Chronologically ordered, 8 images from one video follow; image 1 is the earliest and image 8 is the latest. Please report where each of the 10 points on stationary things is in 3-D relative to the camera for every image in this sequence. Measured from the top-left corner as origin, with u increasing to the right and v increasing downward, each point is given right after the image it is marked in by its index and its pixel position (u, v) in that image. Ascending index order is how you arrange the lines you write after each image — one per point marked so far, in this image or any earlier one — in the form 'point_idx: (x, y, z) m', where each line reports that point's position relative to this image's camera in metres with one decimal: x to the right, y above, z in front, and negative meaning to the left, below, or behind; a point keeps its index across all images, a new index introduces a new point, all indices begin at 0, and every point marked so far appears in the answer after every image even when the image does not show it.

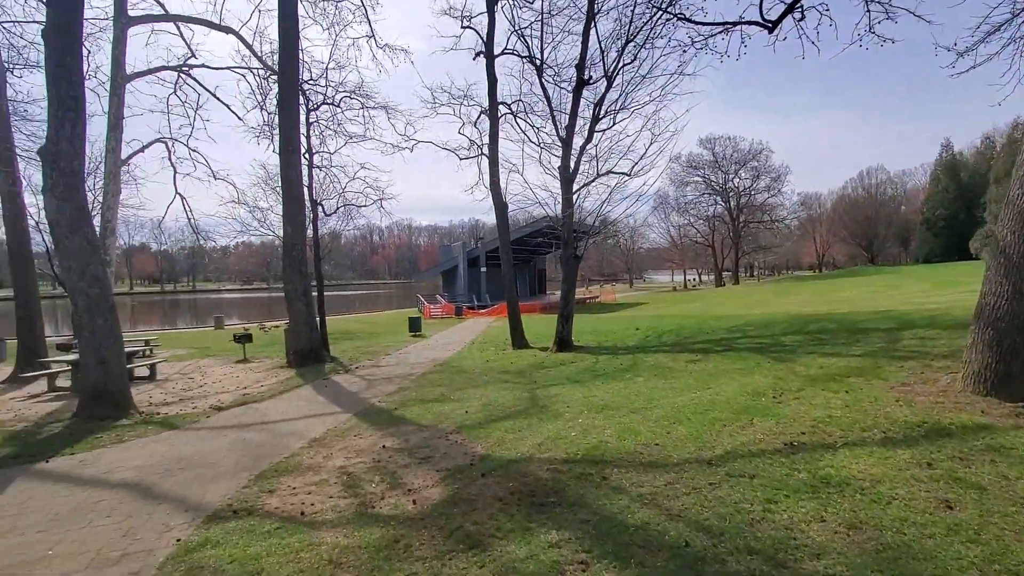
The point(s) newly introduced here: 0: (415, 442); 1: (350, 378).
0: (-1.0, -1.7, +5.7) m
1: (-3.5, -2.0, +11.2) m
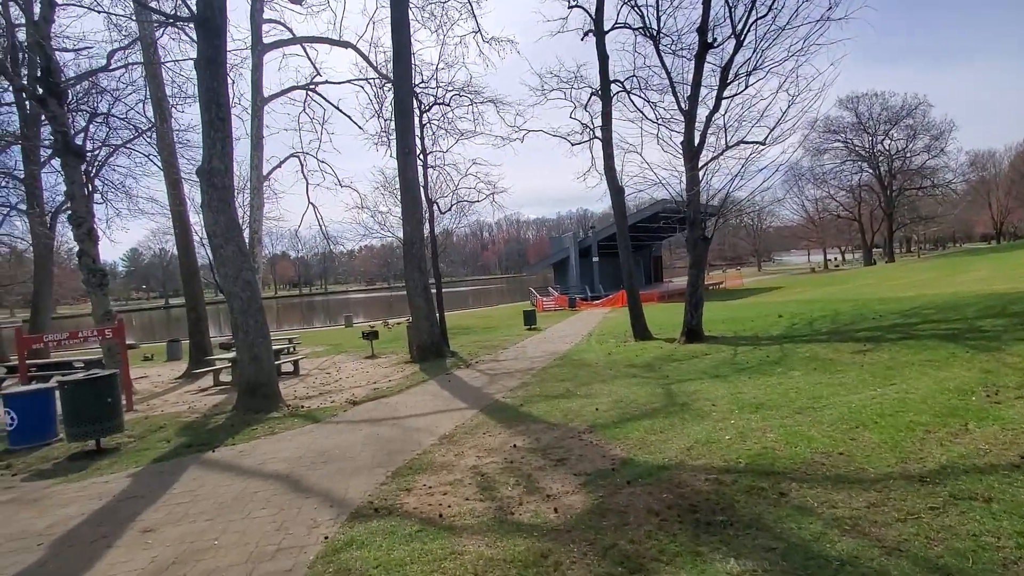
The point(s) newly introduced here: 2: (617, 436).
0: (+0.4, -1.6, +5.4) m
1: (-0.8, -1.9, +11.3) m
2: (+1.1, -1.5, +5.3) m
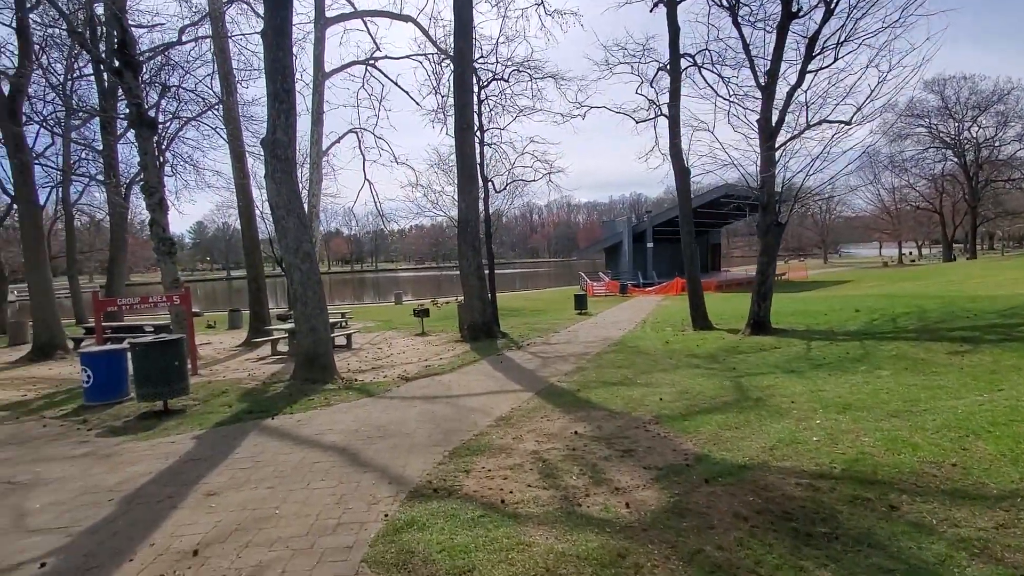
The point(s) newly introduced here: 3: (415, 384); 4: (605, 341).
0: (+1.0, -1.4, +5.1) m
1: (+0.3, -1.5, +11.1) m
2: (+1.6, -1.3, +4.9) m
3: (-1.5, -1.5, +8.3) m
4: (+2.4, -1.4, +13.1) m
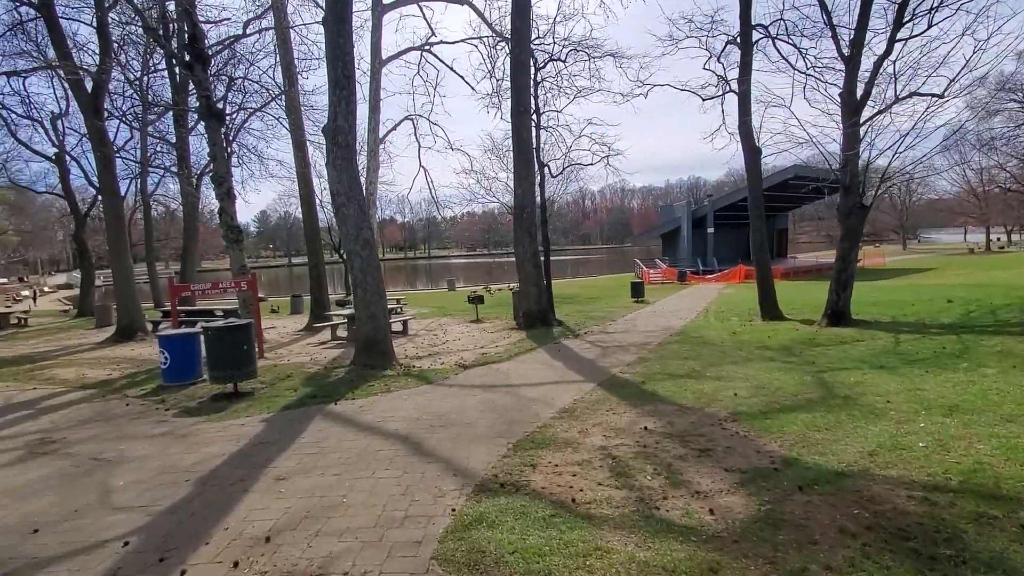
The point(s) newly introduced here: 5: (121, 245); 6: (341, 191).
0: (+1.6, -1.3, +4.8) m
1: (+1.5, -1.2, +10.8) m
2: (+2.2, -1.2, +4.5) m
3: (-0.6, -1.3, +8.2) m
4: (+3.7, -1.1, +12.6) m
5: (-12.3, +1.4, +16.4) m
6: (-2.9, +1.6, +8.8) m
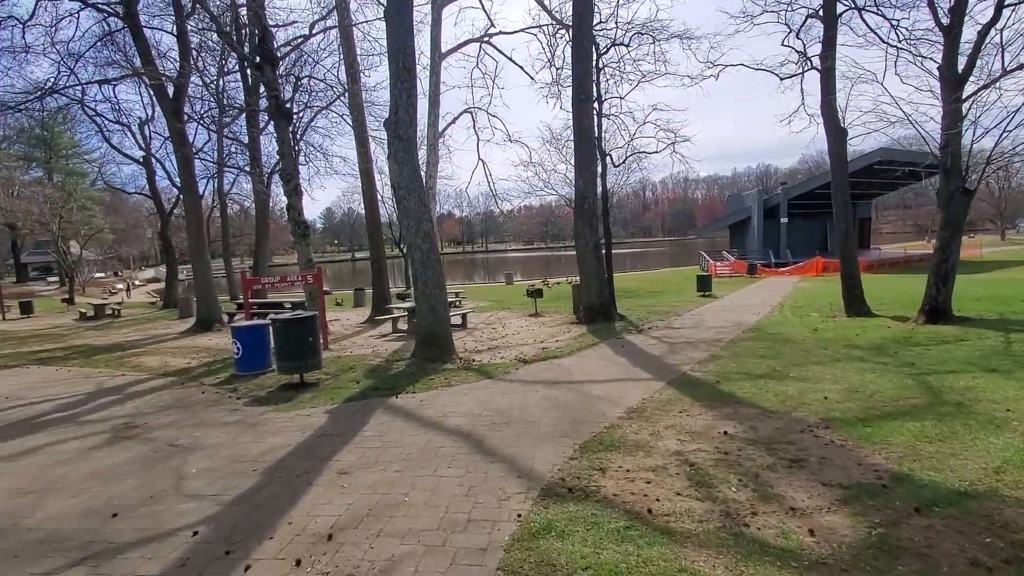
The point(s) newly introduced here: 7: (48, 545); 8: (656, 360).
0: (+2.2, -1.2, +4.4) m
1: (+2.7, -1.1, +10.4) m
2: (+2.8, -1.2, +4.0) m
3: (+0.3, -1.2, +8.0) m
4: (+5.1, -0.9, +11.9) m
5: (-10.4, +1.6, +17.4) m
6: (-1.9, +1.8, +8.8) m
7: (-2.9, -1.6, +3.3) m
8: (+2.2, -1.1, +8.1) m
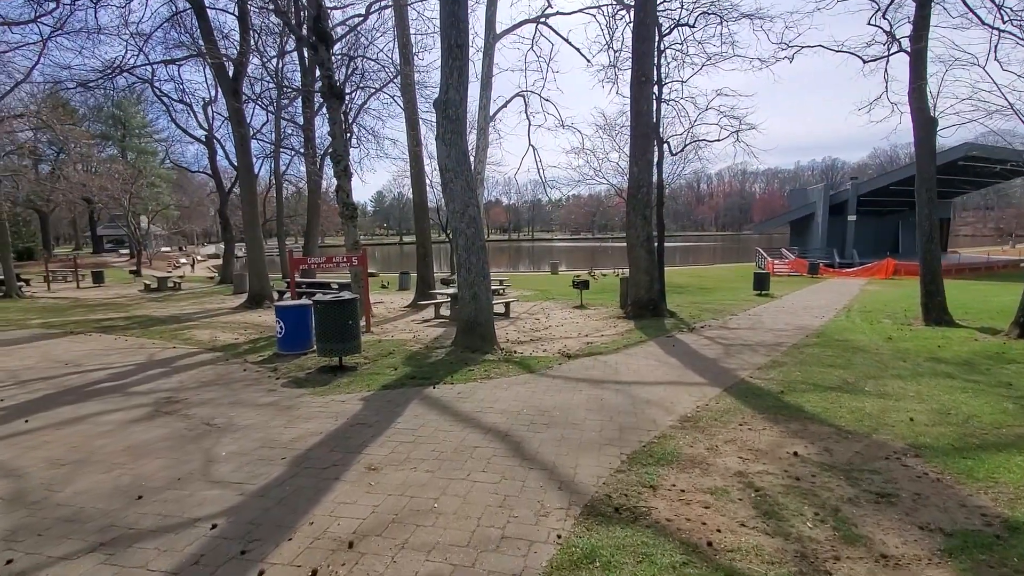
0: (+2.5, -1.2, +3.8) m
1: (+3.5, -1.0, +9.8) m
2: (+3.1, -1.2, +3.5) m
3: (+1.0, -1.1, +7.6) m
4: (+6.1, -1.0, +11.1) m
5: (-8.8, +2.4, +17.8) m
6: (-1.0, +2.0, +8.6) m
7: (-2.7, -1.4, +3.2) m
8: (+2.9, -1.1, +7.6) m
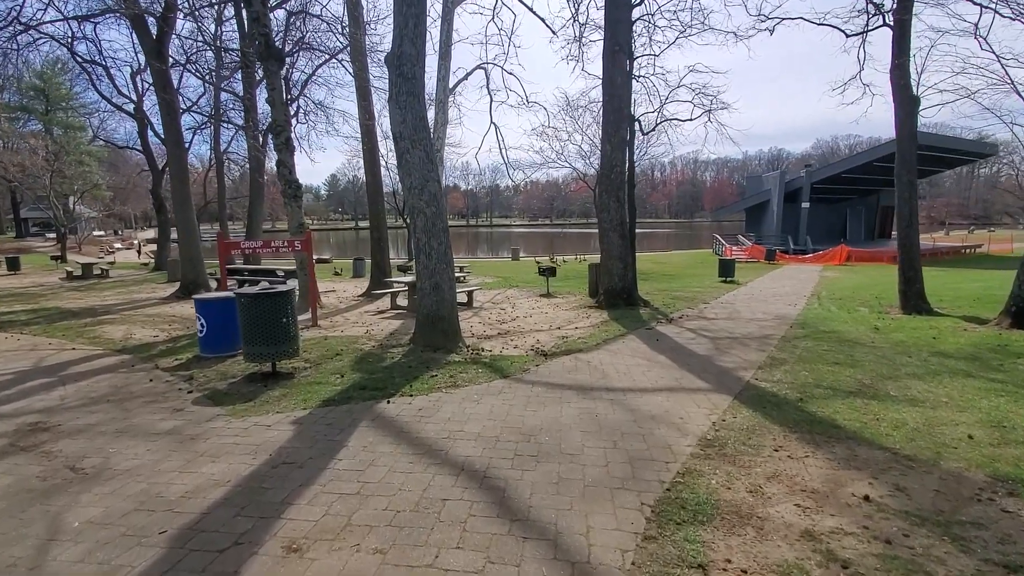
0: (+2.4, -1.2, +2.9) m
1: (+2.9, -0.8, +9.0) m
2: (+3.0, -1.2, +2.6) m
3: (+0.6, -1.0, +6.6) m
4: (+5.4, -0.7, +10.5) m
5: (-10.0, +2.7, +15.9) m
6: (-1.5, +2.1, +7.3) m
7: (-2.7, -1.4, +1.9) m
8: (+2.5, -0.9, +6.7) m
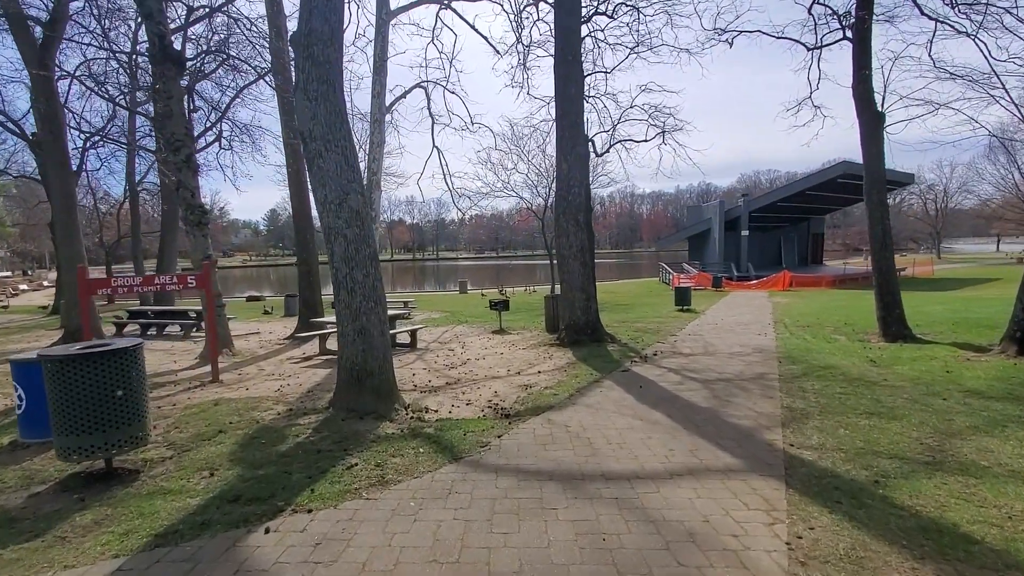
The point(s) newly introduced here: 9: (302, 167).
0: (+2.3, -1.3, +1.4) m
1: (+2.3, -1.3, +7.5) m
2: (+2.9, -1.3, +1.2) m
3: (+0.1, -1.4, +4.9) m
4: (+4.5, -1.2, +9.3) m
5: (-11.4, +1.5, +13.3) m
6: (-2.1, +1.7, +5.6) m
7: (-2.7, -1.6, -0.1) m
8: (+2.0, -1.3, +5.2) m
9: (-5.6, +3.3, +13.9) m
